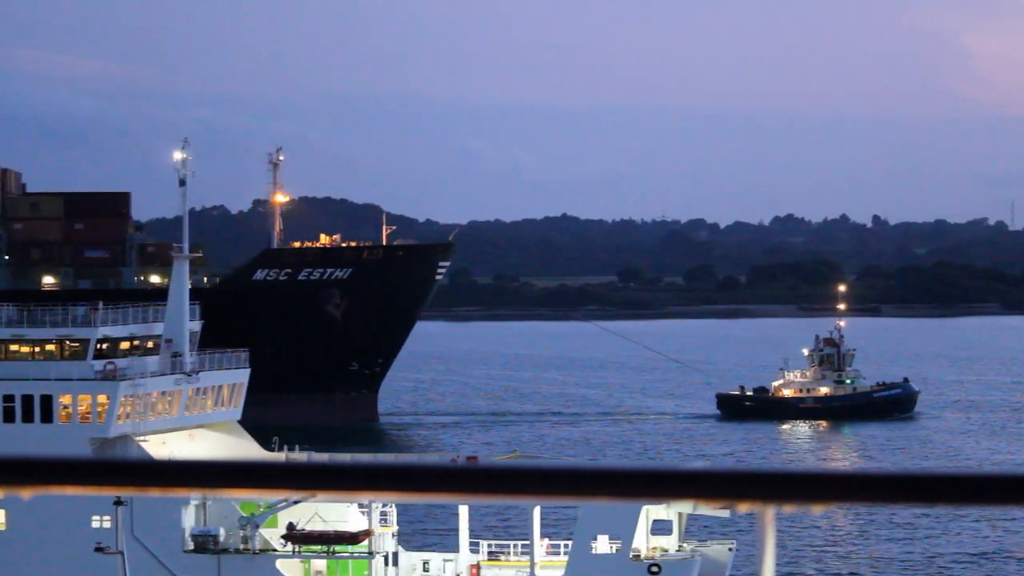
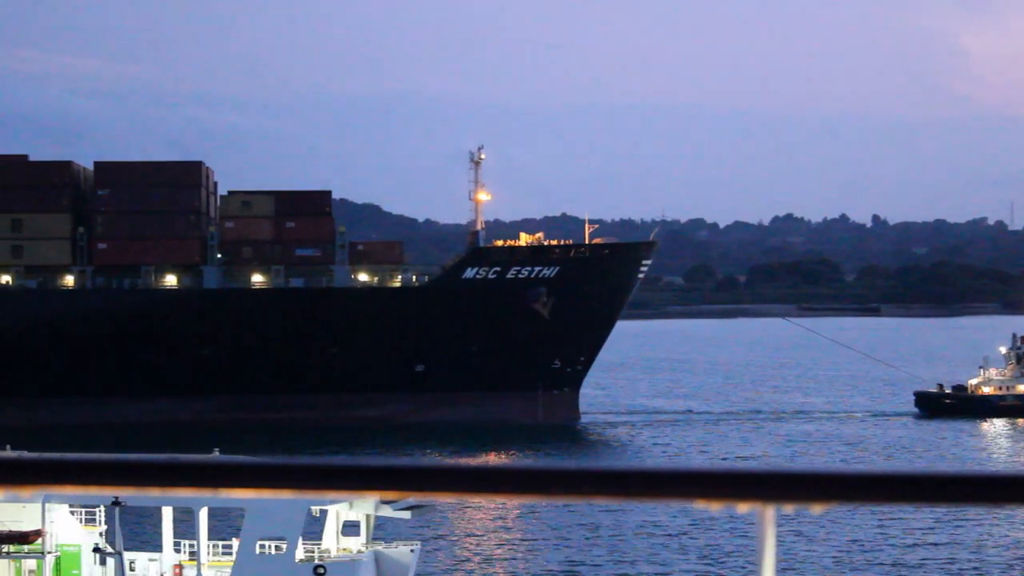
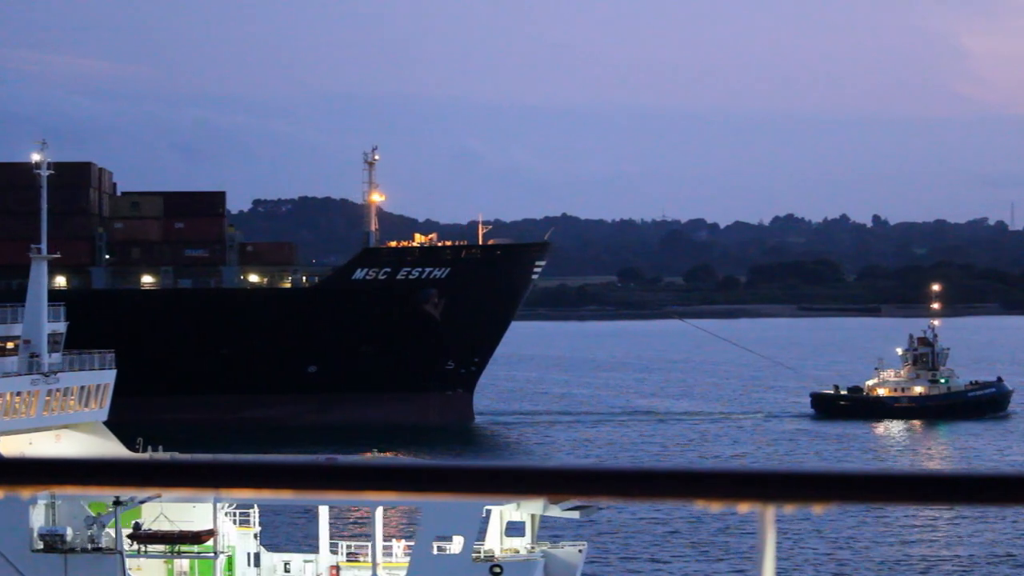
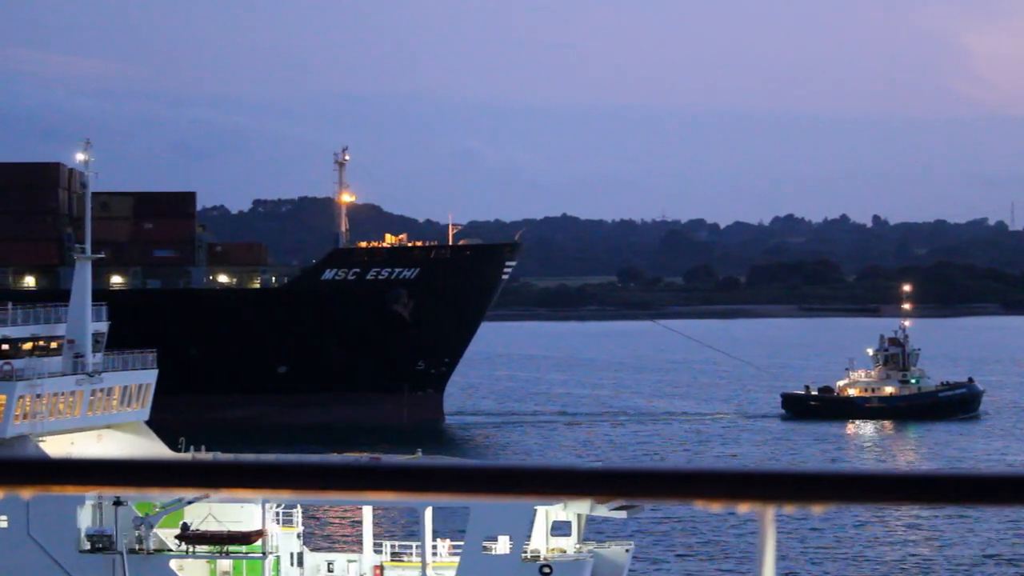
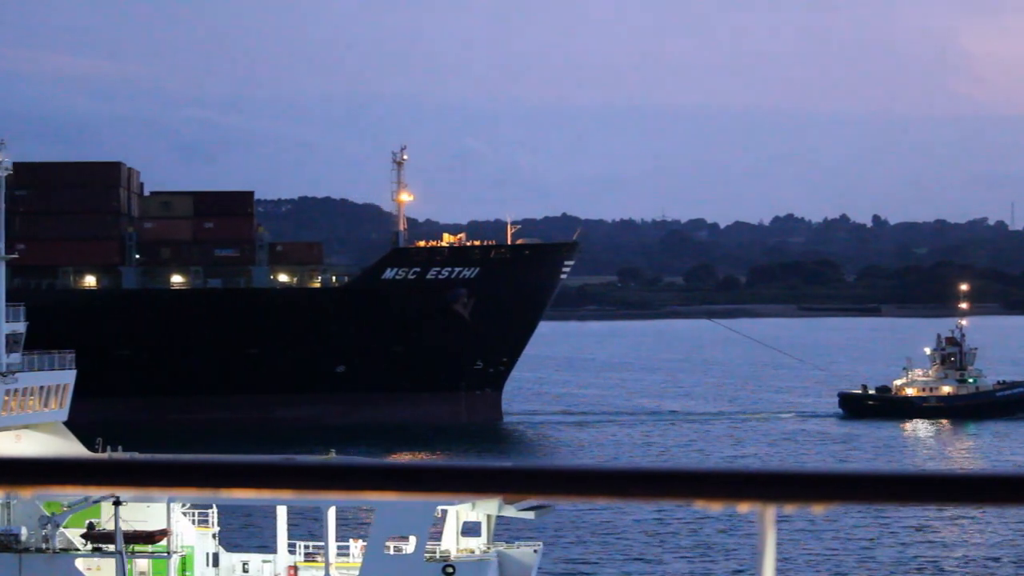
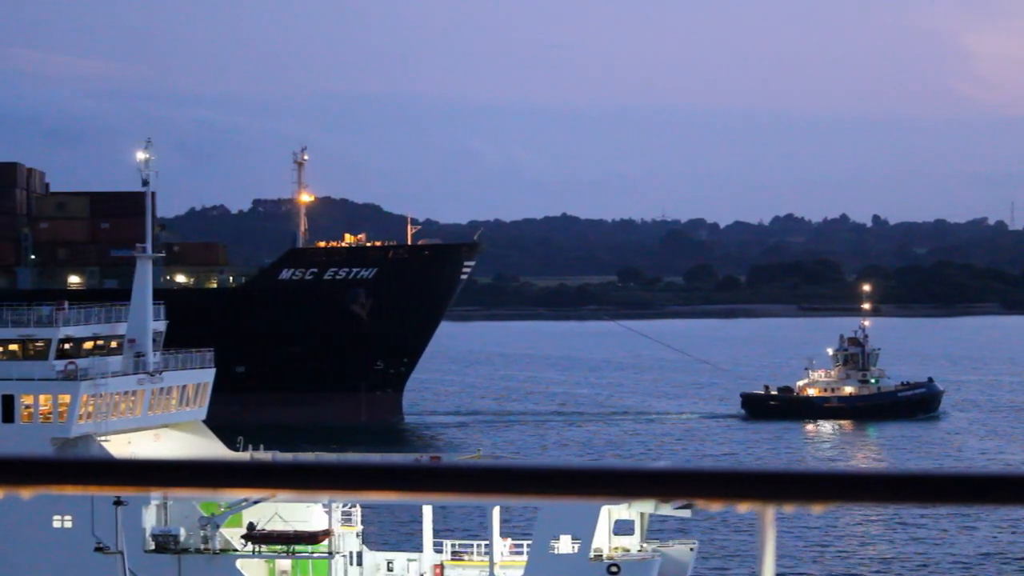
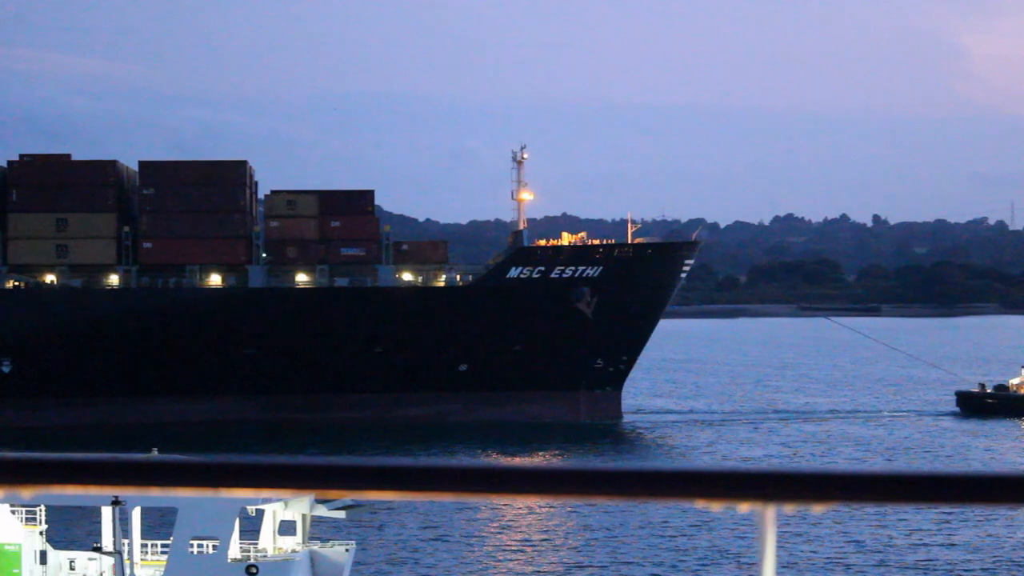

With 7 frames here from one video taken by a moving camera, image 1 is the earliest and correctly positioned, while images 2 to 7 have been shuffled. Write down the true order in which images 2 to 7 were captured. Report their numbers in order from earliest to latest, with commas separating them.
6, 4, 3, 5, 2, 7
